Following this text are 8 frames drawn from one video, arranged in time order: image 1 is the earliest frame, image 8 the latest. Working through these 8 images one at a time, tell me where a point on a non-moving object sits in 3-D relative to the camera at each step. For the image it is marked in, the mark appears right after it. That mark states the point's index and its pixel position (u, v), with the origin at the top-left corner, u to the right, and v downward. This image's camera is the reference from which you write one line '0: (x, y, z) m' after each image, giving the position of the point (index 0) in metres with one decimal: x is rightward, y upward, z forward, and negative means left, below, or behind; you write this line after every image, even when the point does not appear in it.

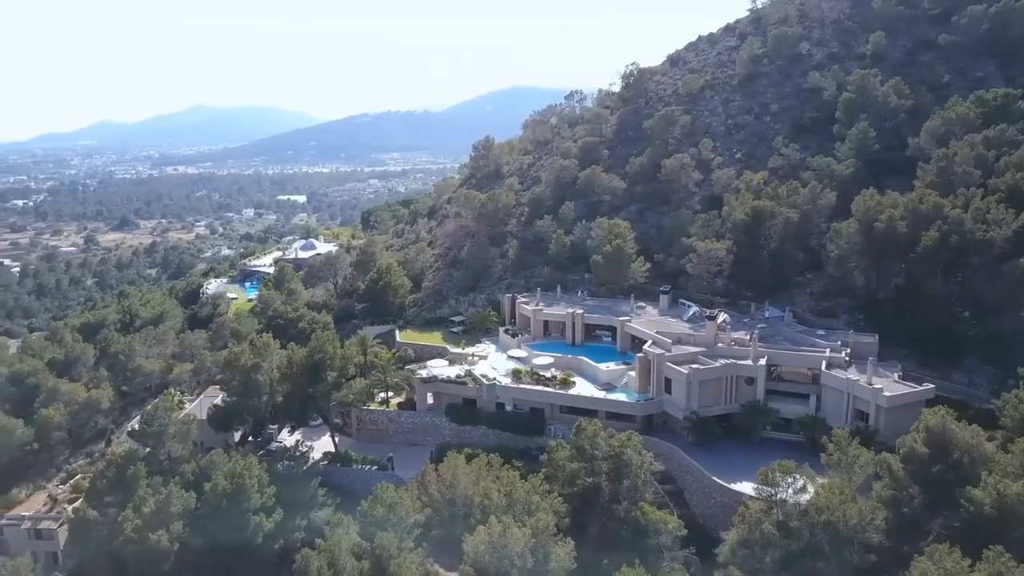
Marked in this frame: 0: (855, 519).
0: (+7.6, -5.2, +18.3) m
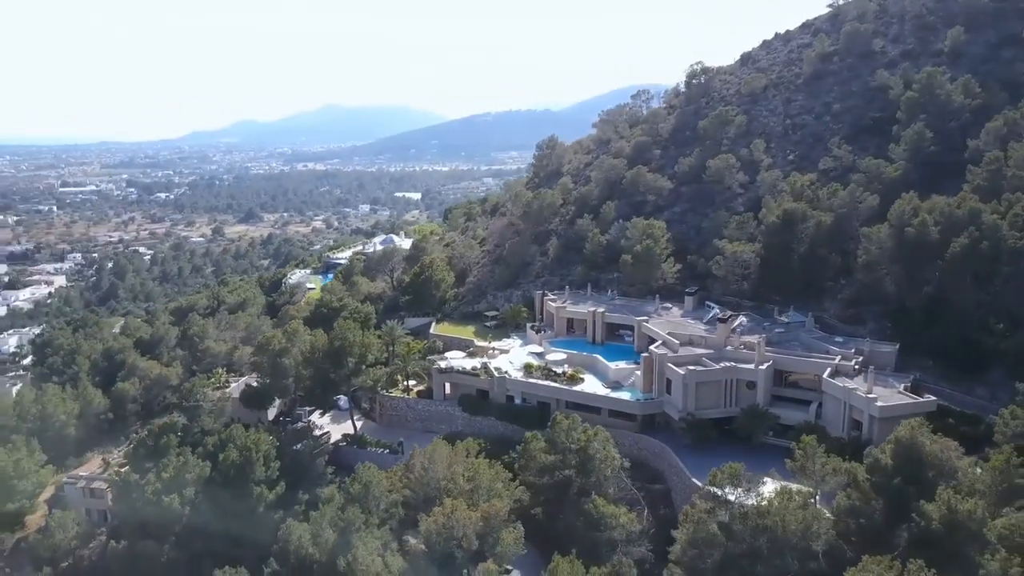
0: (+6.2, -5.3, +18.1) m
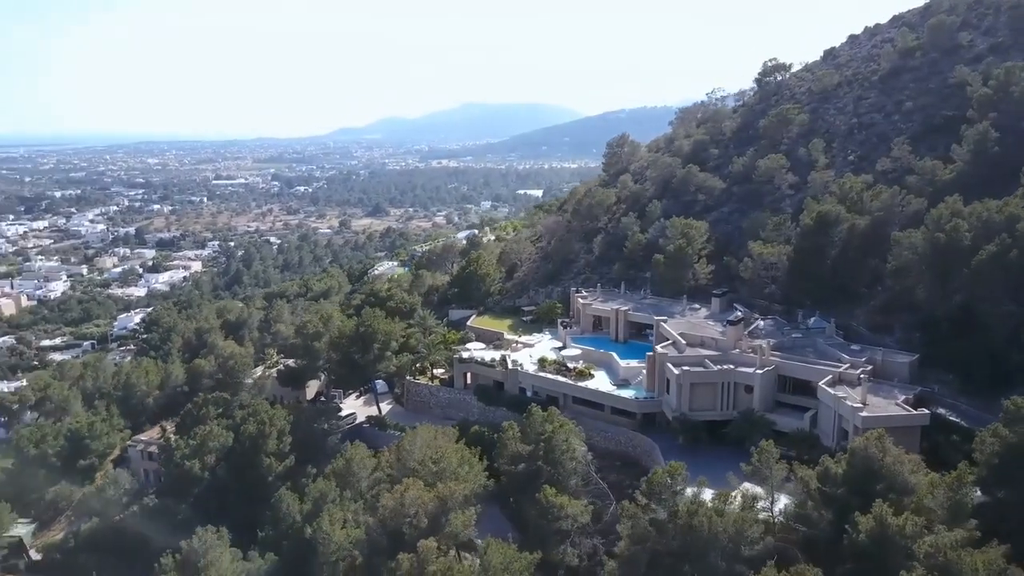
0: (+4.6, -5.3, +18.0) m
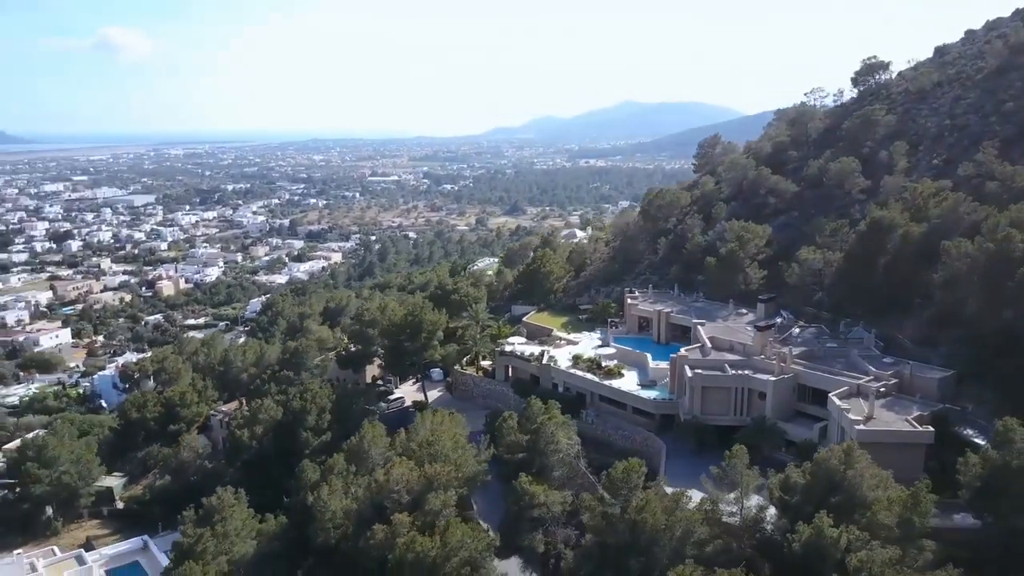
0: (+3.4, -5.3, +18.2) m
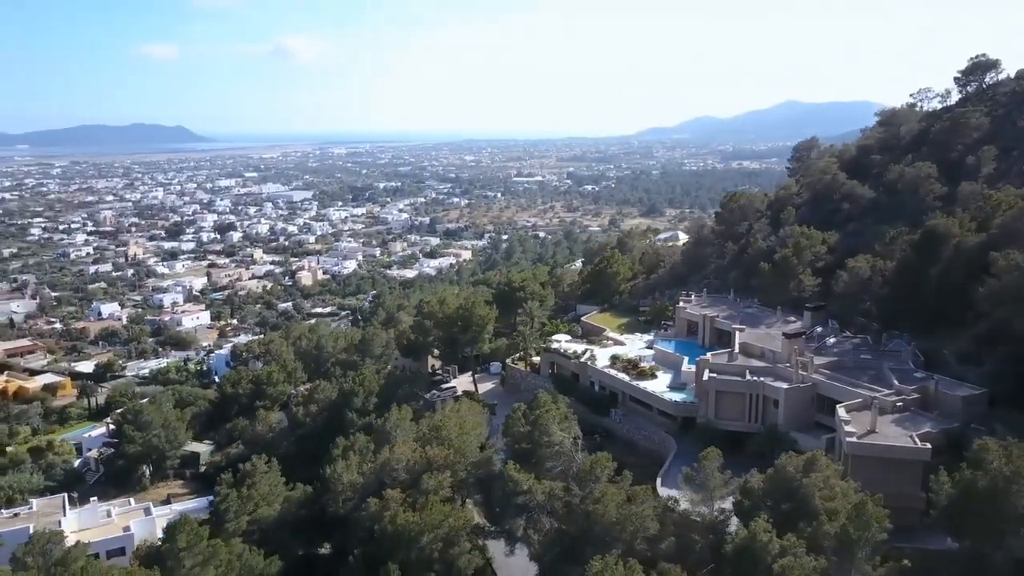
0: (+2.4, -5.3, +18.8) m
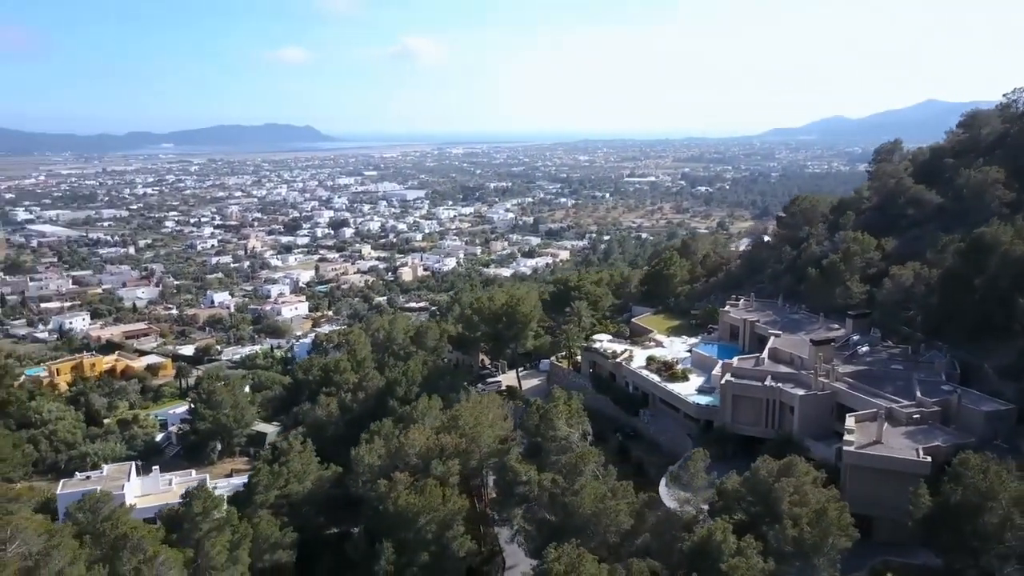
0: (+1.9, -5.3, +19.3) m
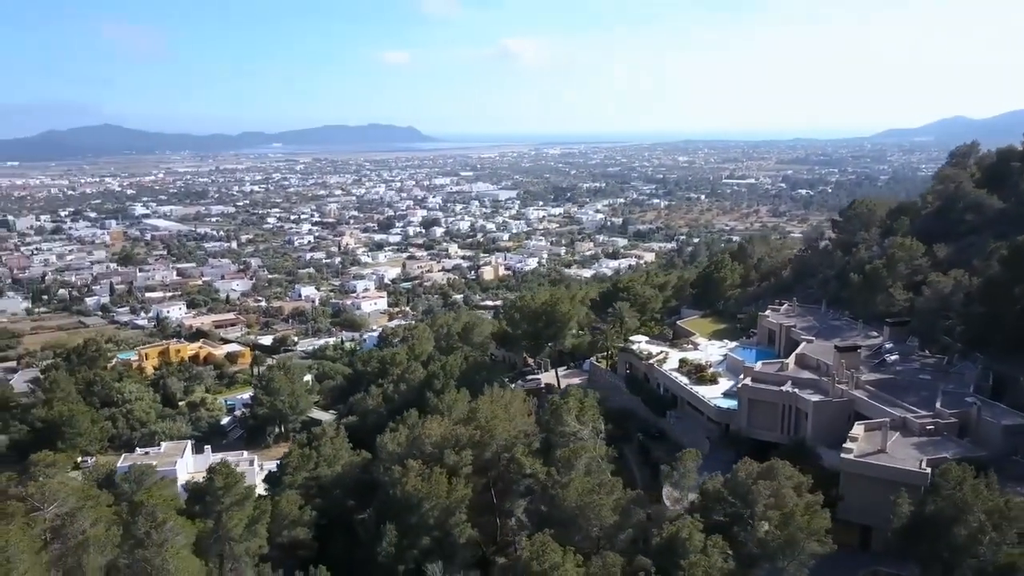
0: (+1.5, -5.3, +19.8) m
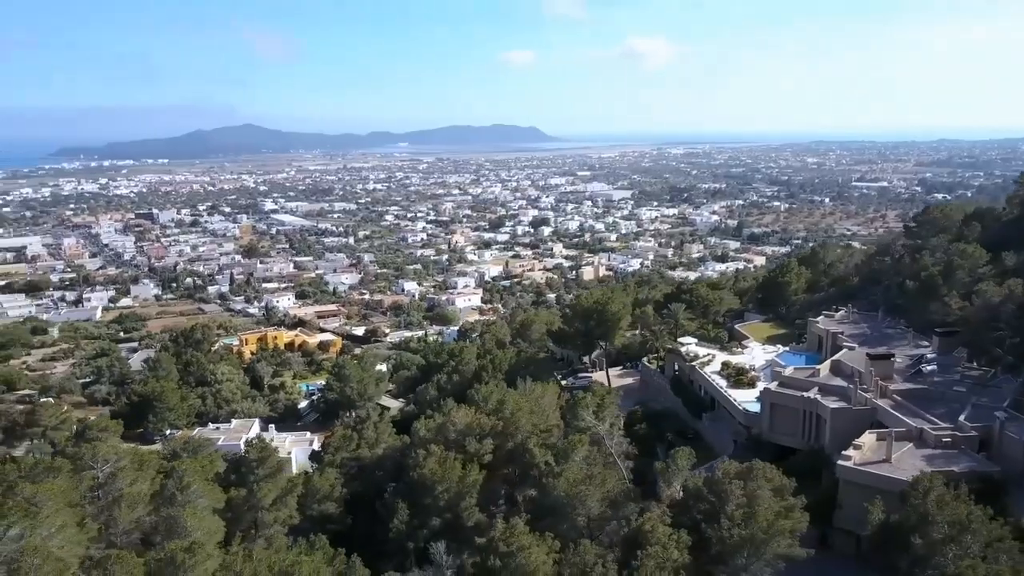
0: (+1.3, -5.2, +20.5) m
